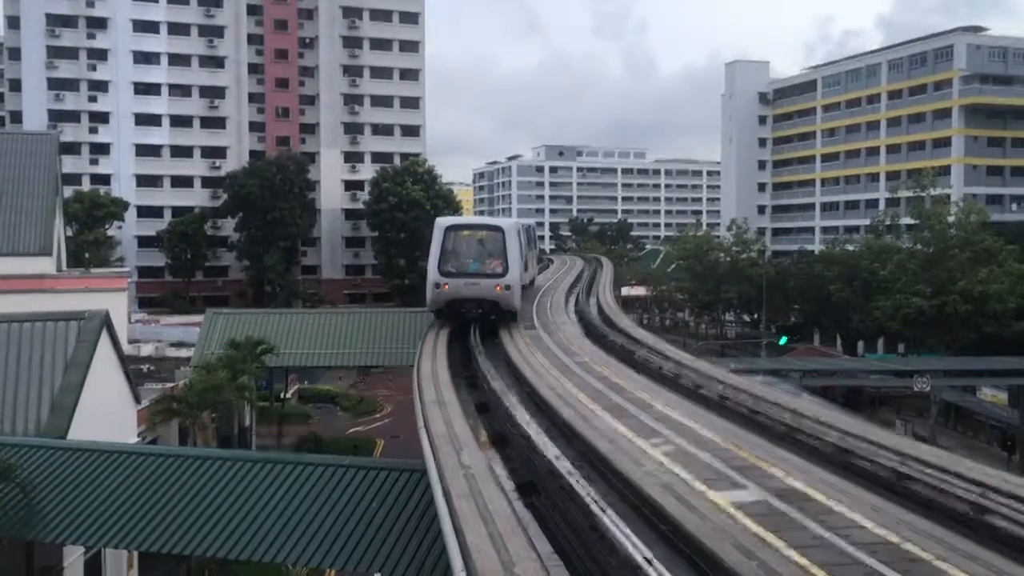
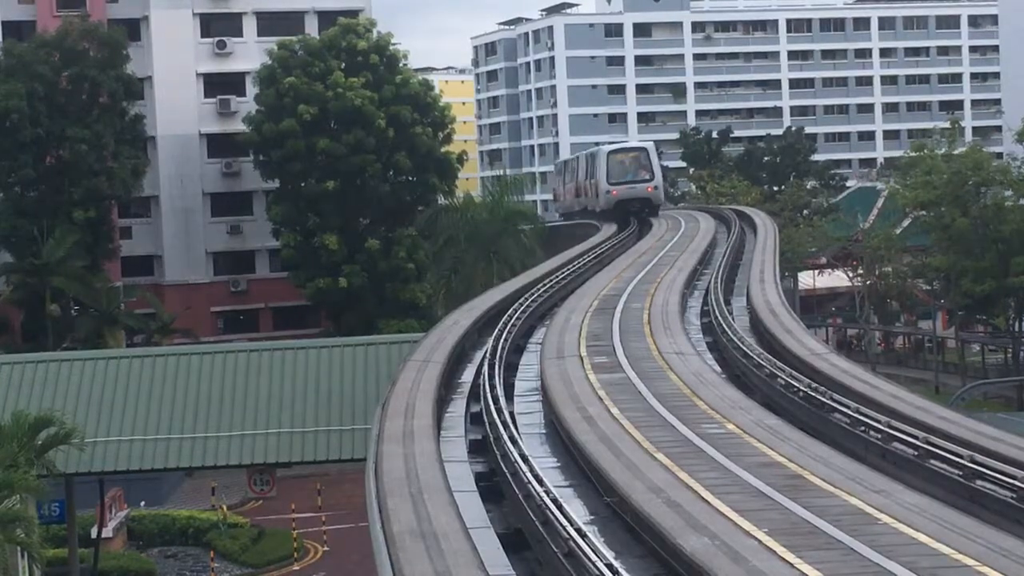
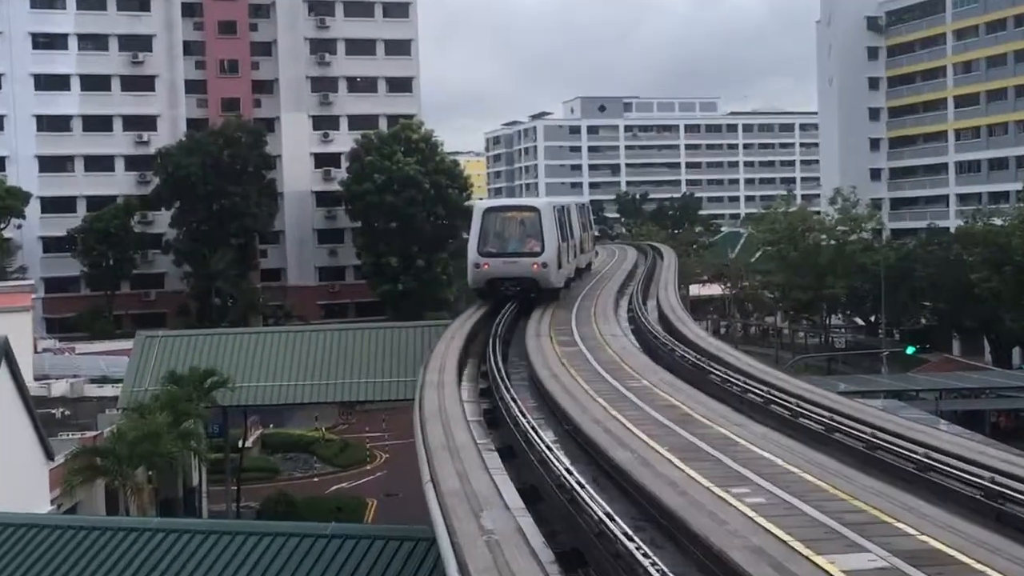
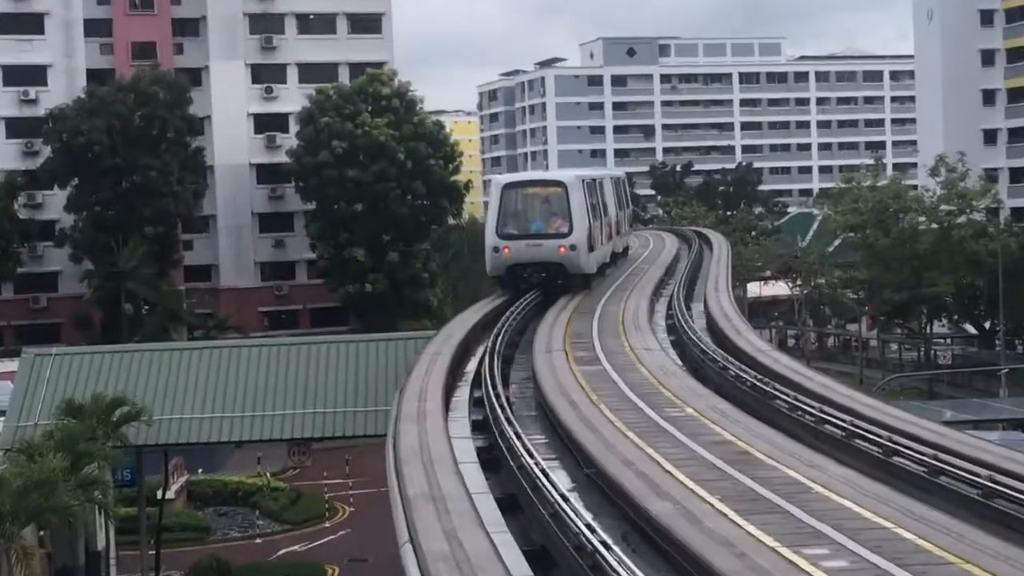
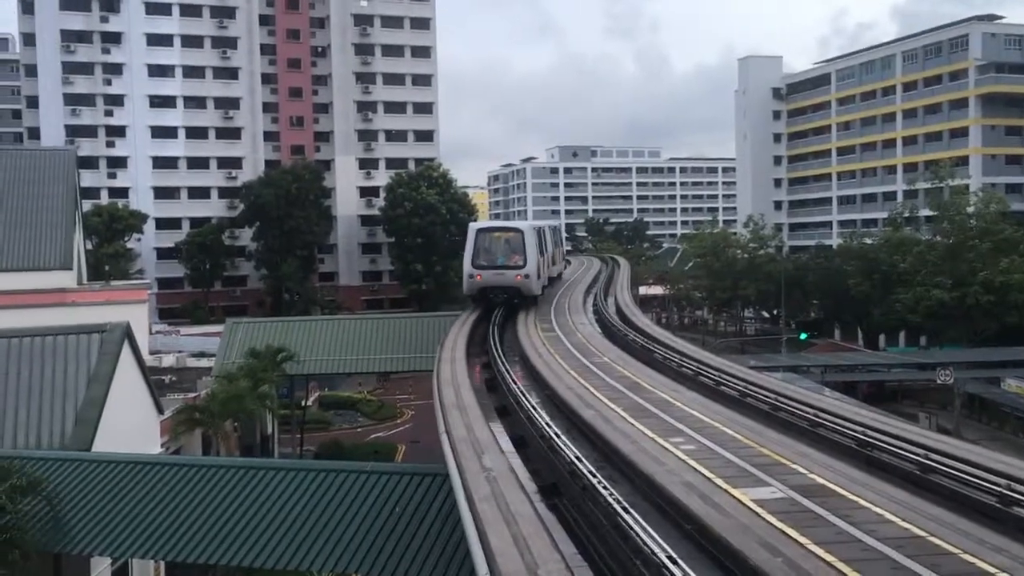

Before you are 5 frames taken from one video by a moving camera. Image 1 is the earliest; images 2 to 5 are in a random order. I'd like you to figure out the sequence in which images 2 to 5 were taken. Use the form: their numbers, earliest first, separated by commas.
5, 3, 4, 2
